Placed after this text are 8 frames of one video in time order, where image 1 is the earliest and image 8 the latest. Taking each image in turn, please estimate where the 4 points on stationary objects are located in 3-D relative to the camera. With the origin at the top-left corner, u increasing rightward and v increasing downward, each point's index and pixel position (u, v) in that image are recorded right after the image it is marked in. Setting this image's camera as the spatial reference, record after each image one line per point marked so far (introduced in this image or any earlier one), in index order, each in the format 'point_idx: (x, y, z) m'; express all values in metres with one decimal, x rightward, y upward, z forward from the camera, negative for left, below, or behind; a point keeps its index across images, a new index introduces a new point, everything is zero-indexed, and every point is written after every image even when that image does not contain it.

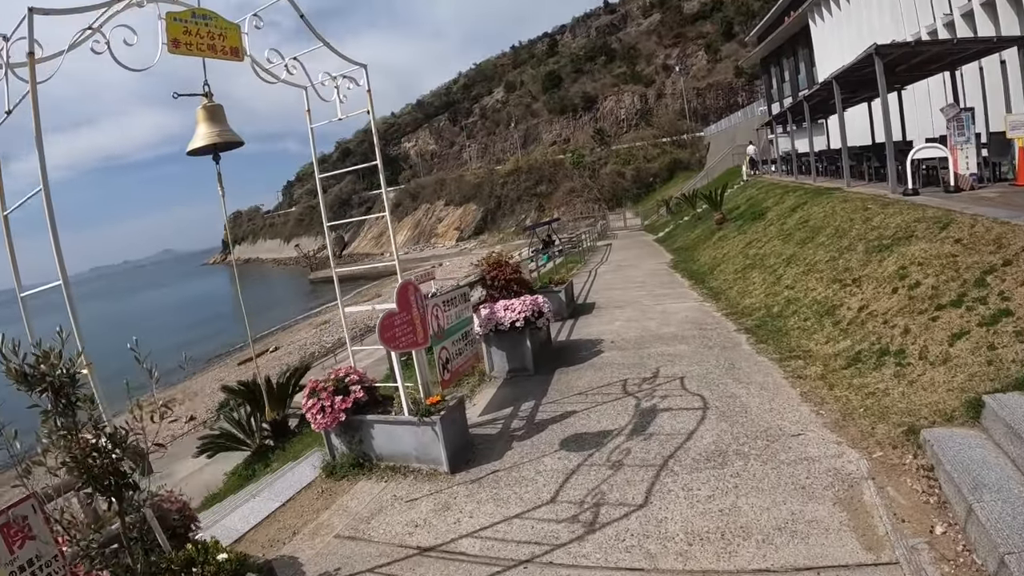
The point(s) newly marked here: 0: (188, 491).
0: (-3.8, -2.3, +7.9) m
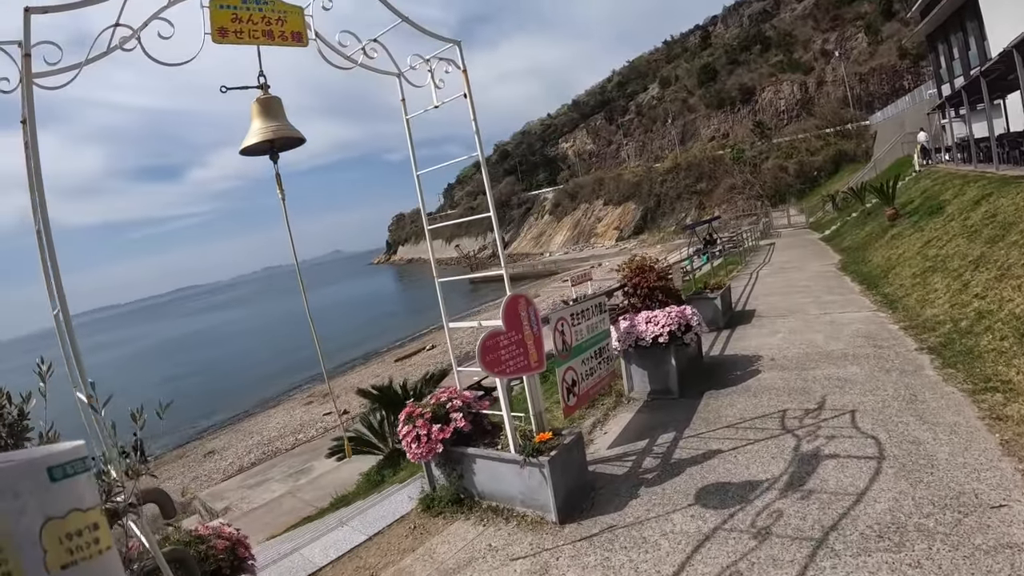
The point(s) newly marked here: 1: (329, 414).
0: (-2.2, -2.4, +8.3) m
1: (-3.8, -3.2, +18.0) m
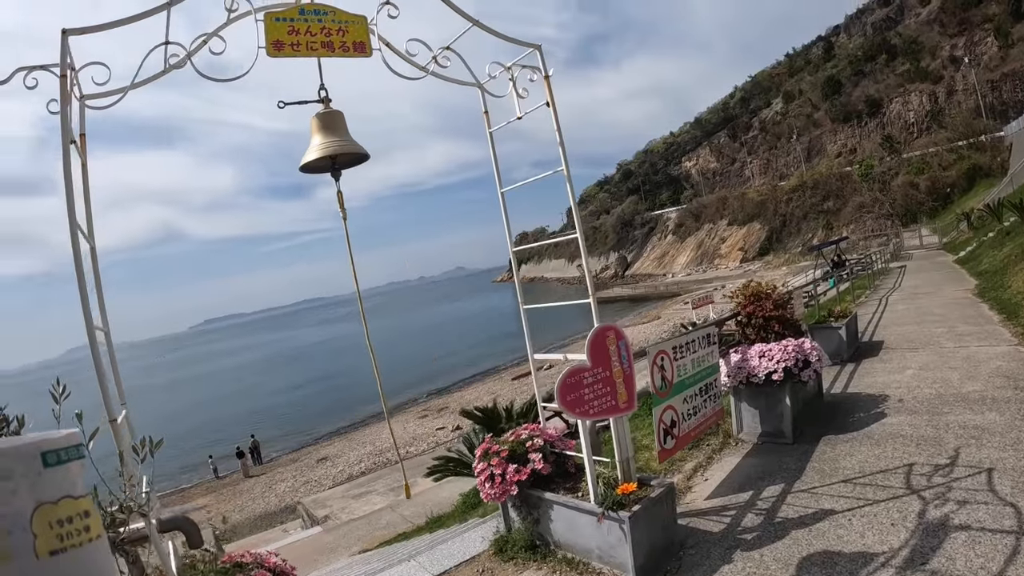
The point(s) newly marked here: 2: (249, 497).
0: (-1.1, -2.7, +8.3) m
1: (-1.3, -3.7, +18.2) m
2: (-6.2, -5.0, +16.3) m
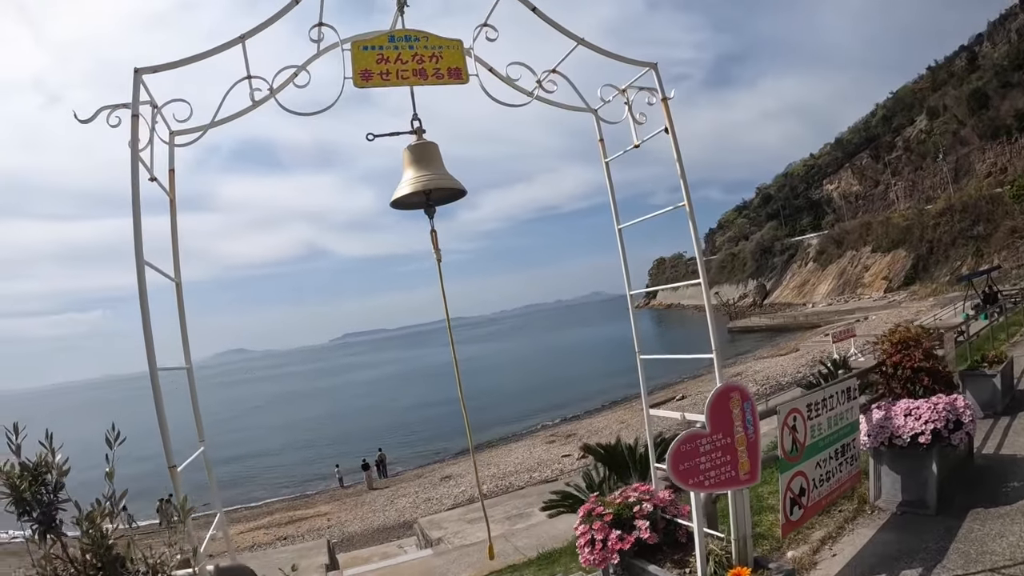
0: (+0.2, -3.1, +8.3) m
1: (+1.7, -4.5, +18.1) m
2: (-3.5, -5.6, +17.0) m
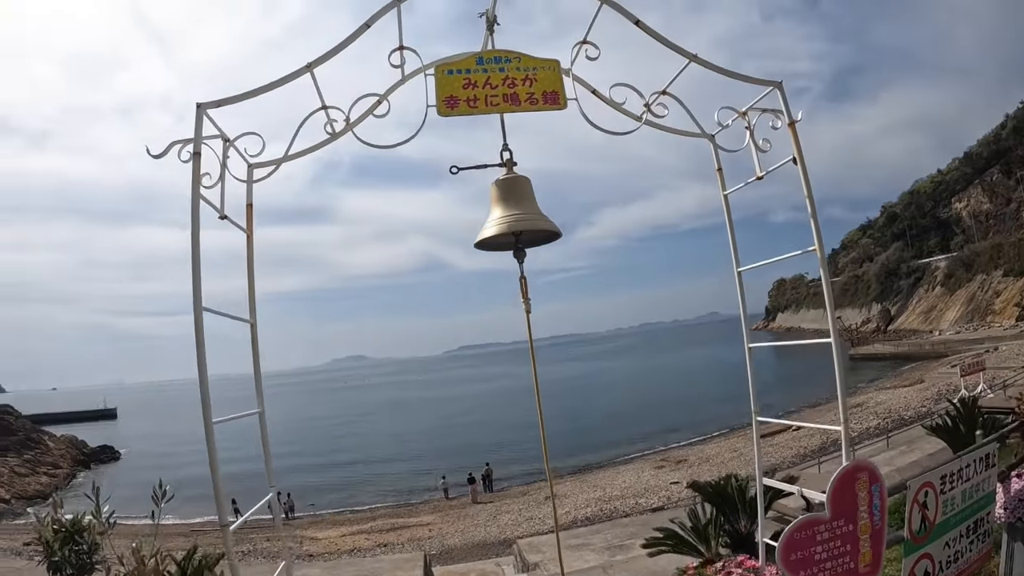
0: (+1.5, -3.6, +8.4) m
1: (+4.3, -5.3, +17.8) m
2: (-1.1, -6.2, +17.4) m
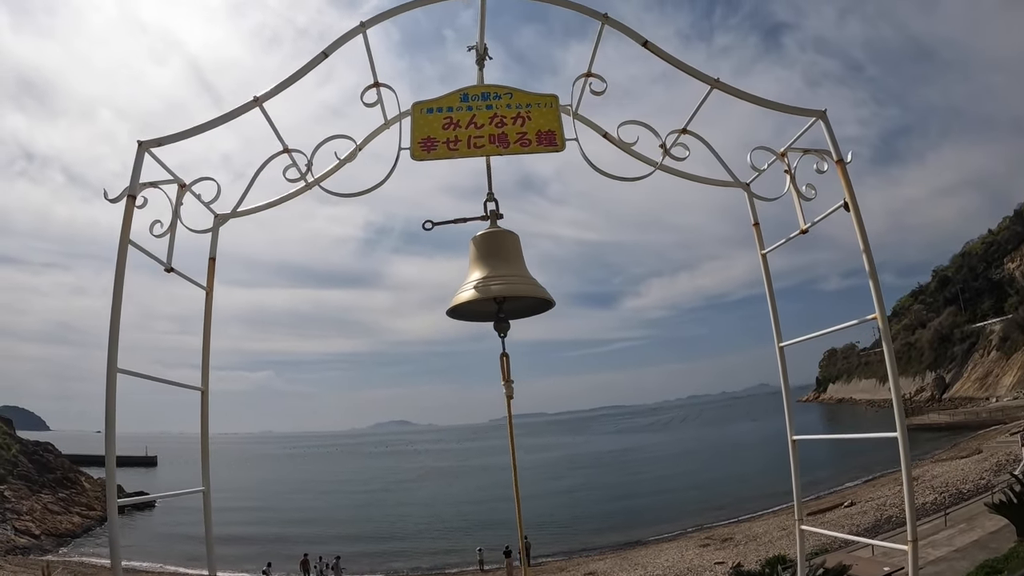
0: (+1.9, -4.8, +8.2) m
1: (+5.2, -7.3, +17.2) m
2: (-0.2, -8.2, +17.1) m
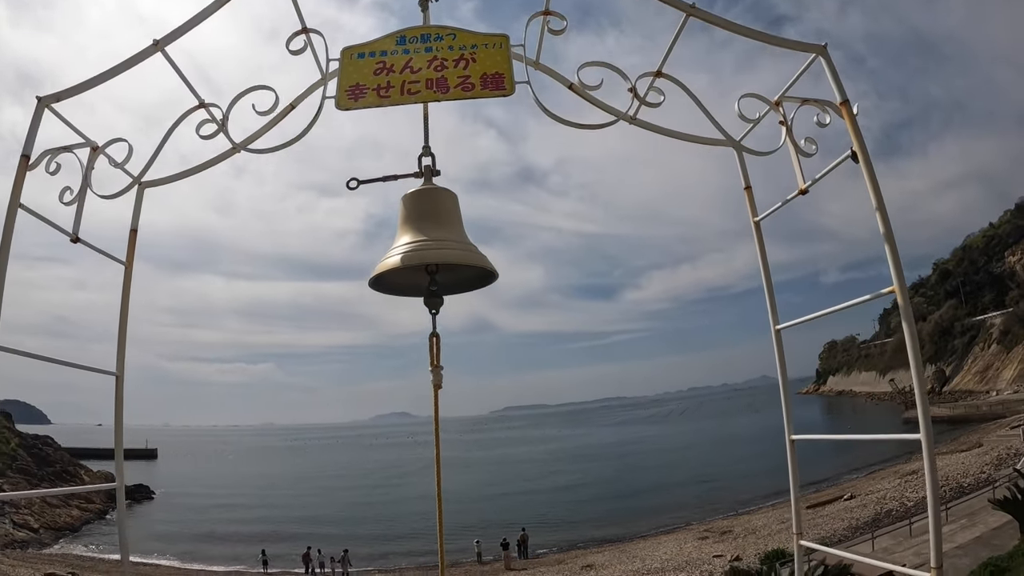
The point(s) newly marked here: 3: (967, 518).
0: (+1.8, -4.6, +7.9) m
1: (+5.1, -7.1, +17.0) m
2: (-0.3, -7.9, +16.9) m
3: (+9.0, -4.7, +13.2) m
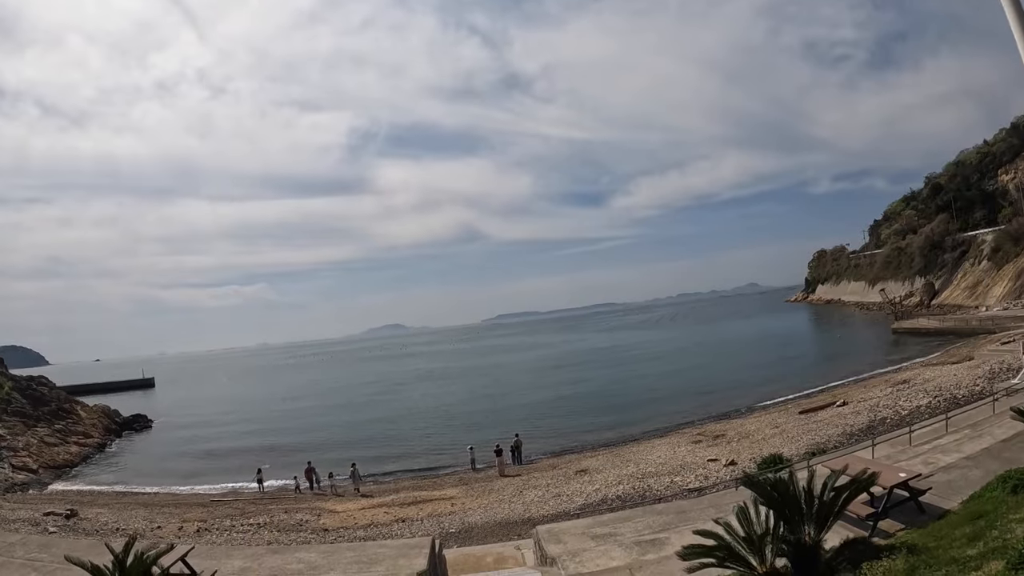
0: (+1.7, -3.2, +6.9) m
1: (+4.9, -4.4, +16.2) m
2: (-0.5, -5.3, +16.1) m
3: (+8.8, -2.5, +12.2) m
